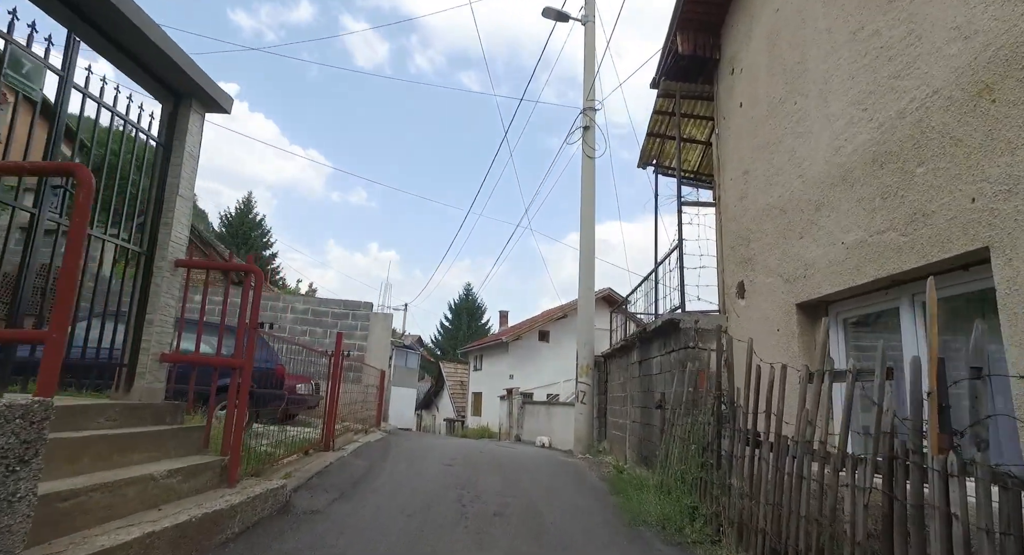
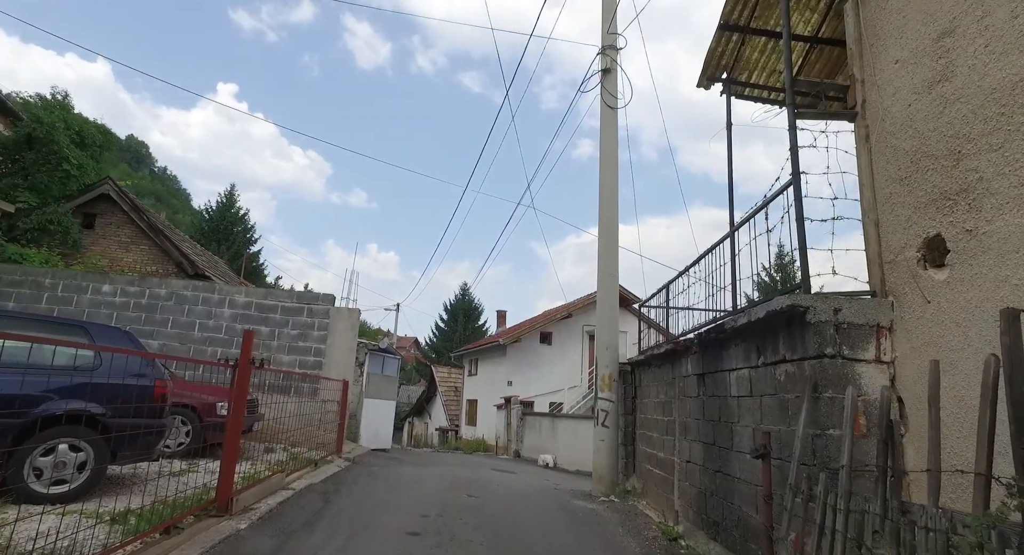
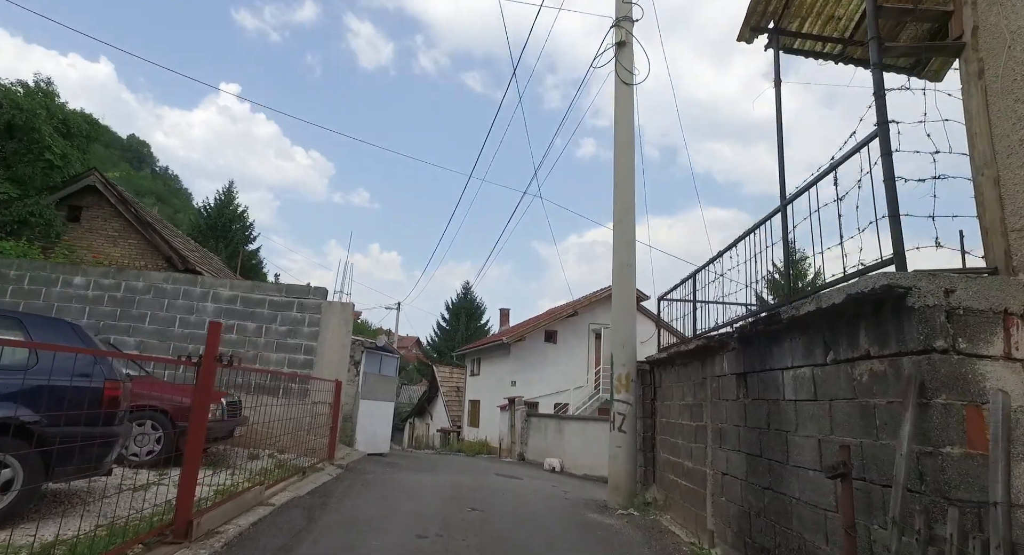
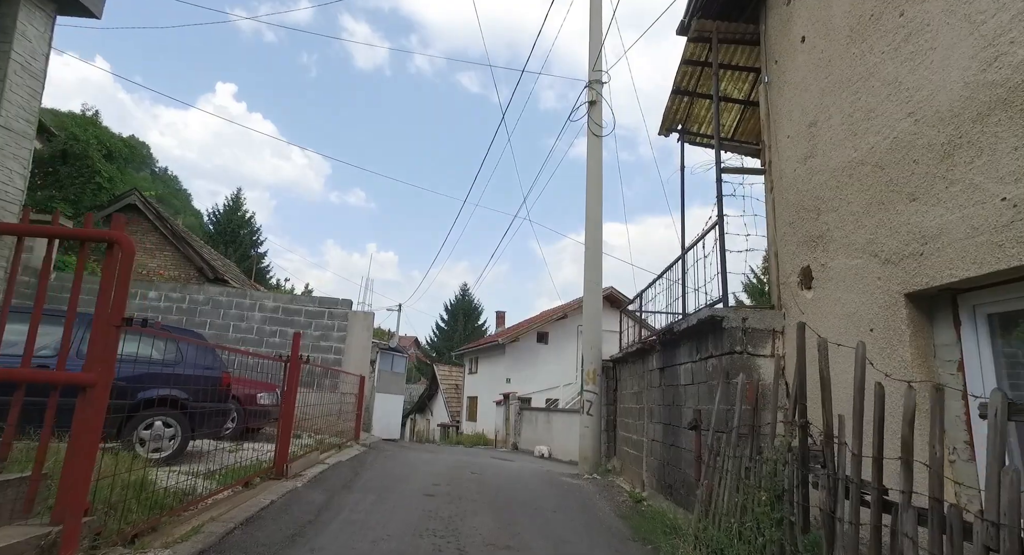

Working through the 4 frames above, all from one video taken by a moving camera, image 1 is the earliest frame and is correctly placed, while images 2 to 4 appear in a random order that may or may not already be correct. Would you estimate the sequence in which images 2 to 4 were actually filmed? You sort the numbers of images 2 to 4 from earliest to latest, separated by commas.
4, 2, 3
